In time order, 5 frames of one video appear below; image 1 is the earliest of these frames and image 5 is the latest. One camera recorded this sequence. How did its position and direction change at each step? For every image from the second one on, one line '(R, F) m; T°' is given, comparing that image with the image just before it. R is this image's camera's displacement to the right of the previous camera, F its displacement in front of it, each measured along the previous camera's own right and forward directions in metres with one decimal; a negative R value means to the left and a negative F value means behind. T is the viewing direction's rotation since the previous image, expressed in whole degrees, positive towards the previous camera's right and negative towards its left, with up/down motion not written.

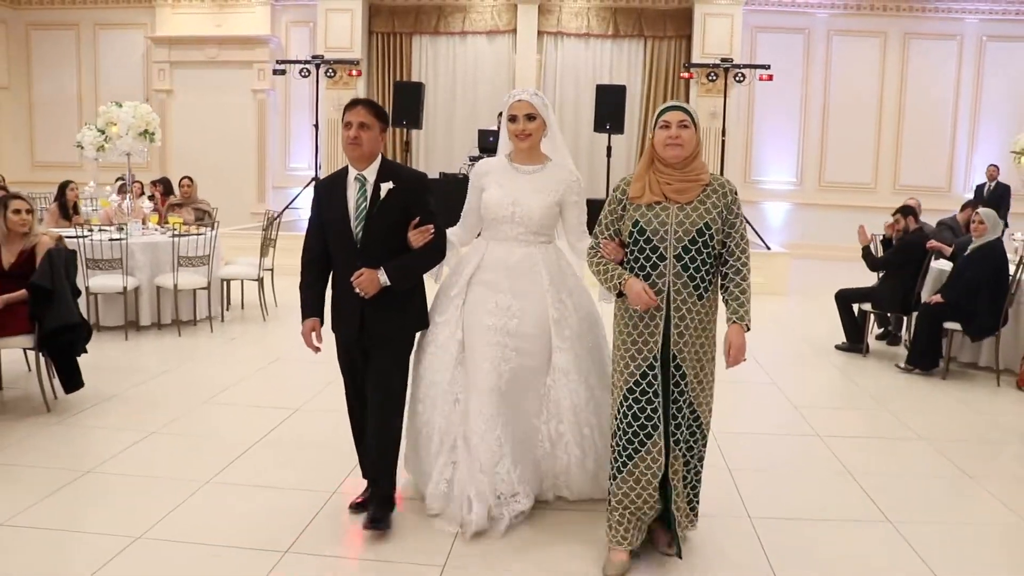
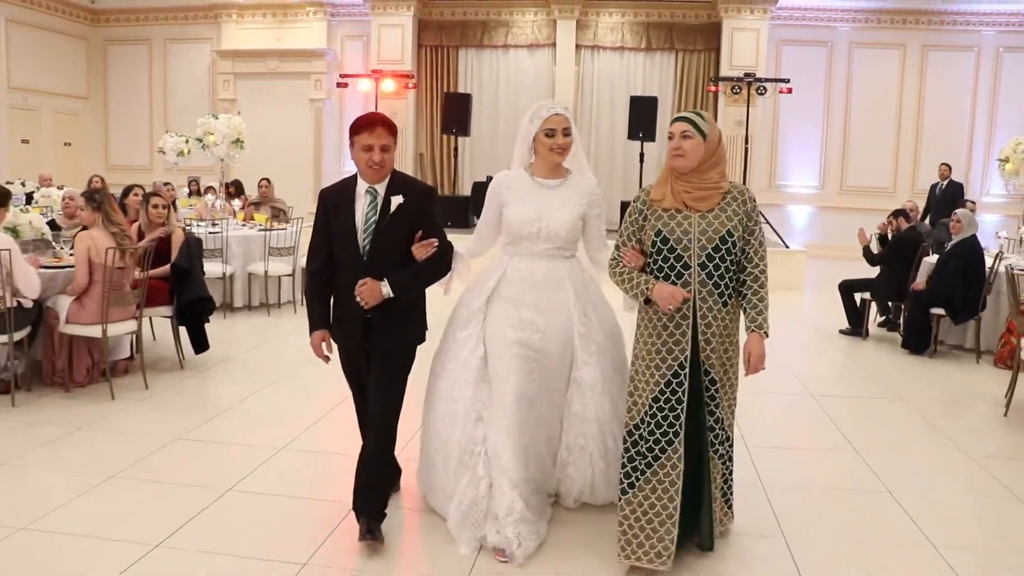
(-0.1, -0.9) m; -2°
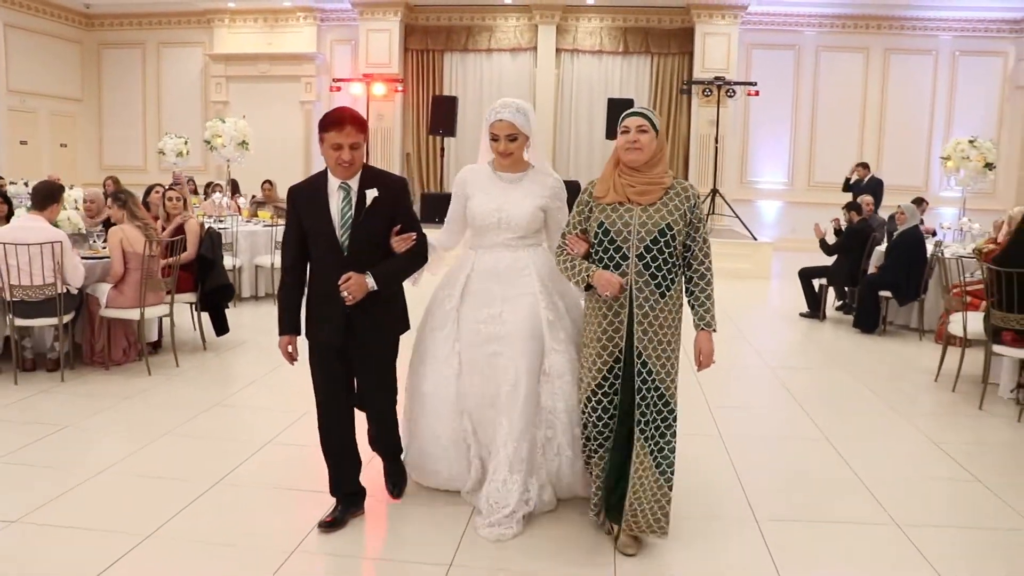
(-0.1, -0.6) m; +1°
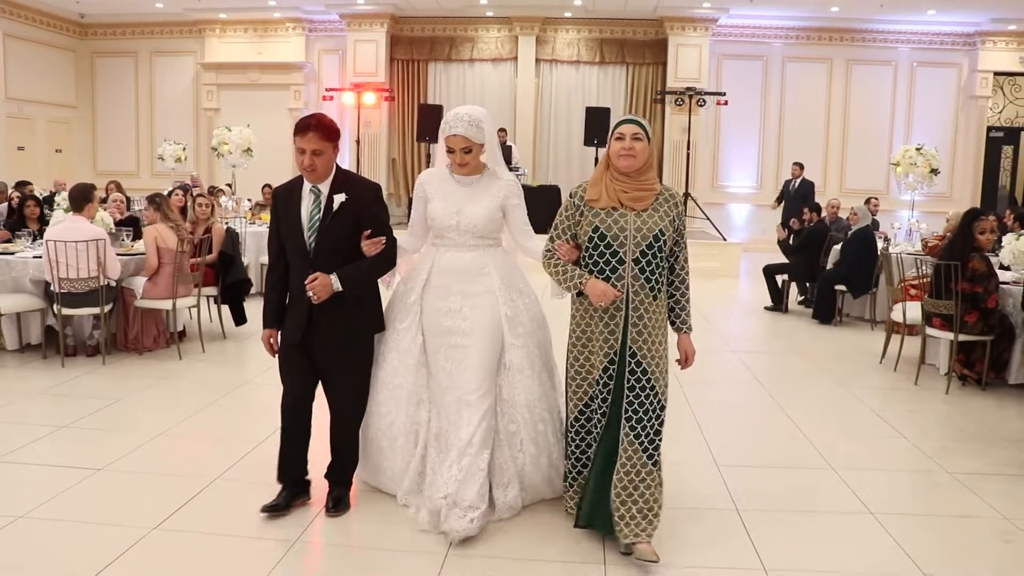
(-0.1, -0.6) m; +1°
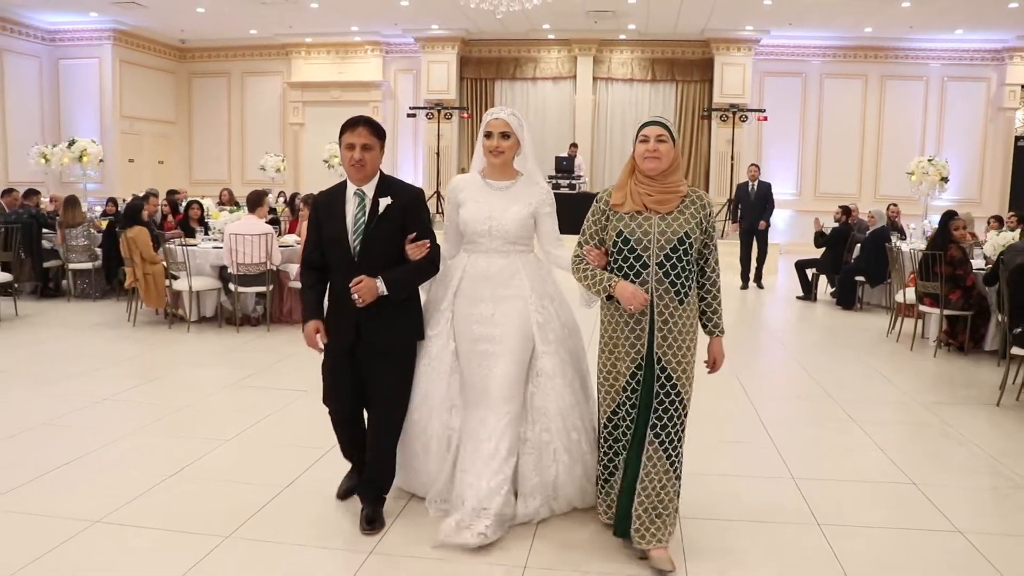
(-0.2, -1.4) m; -3°
